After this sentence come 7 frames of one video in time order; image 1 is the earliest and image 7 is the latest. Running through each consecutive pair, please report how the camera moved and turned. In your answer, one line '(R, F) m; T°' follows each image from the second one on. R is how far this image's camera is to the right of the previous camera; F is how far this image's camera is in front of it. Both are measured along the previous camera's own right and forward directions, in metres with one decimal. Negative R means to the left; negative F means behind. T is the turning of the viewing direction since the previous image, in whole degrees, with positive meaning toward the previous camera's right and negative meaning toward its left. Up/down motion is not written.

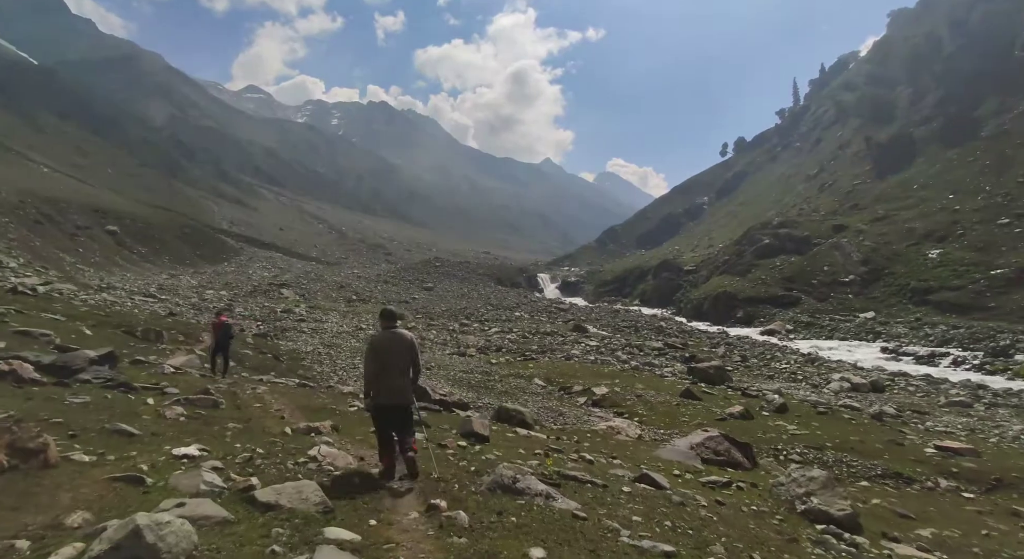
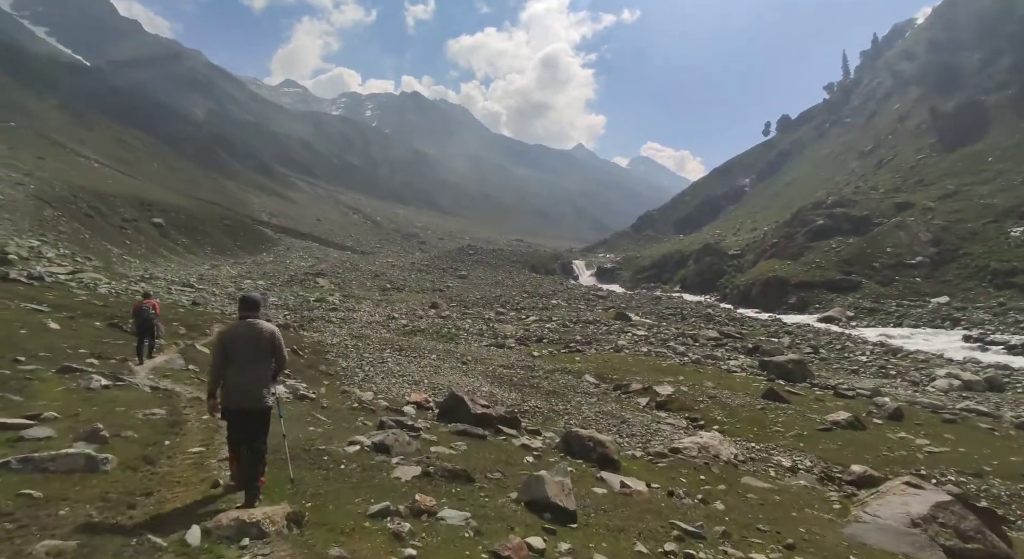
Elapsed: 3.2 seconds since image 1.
(-0.7, +4.7) m; -3°
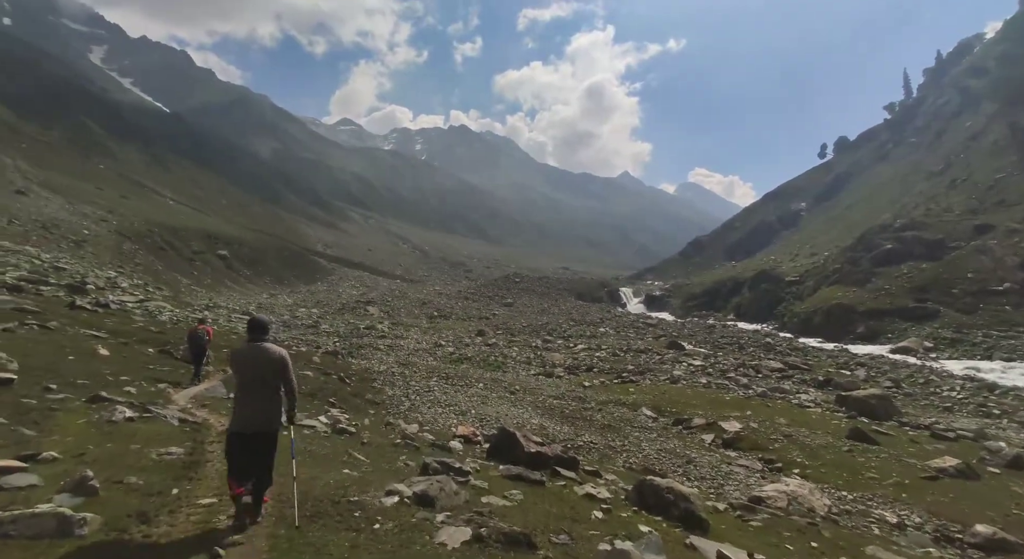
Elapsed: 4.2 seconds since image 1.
(-0.3, +1.4) m; -5°
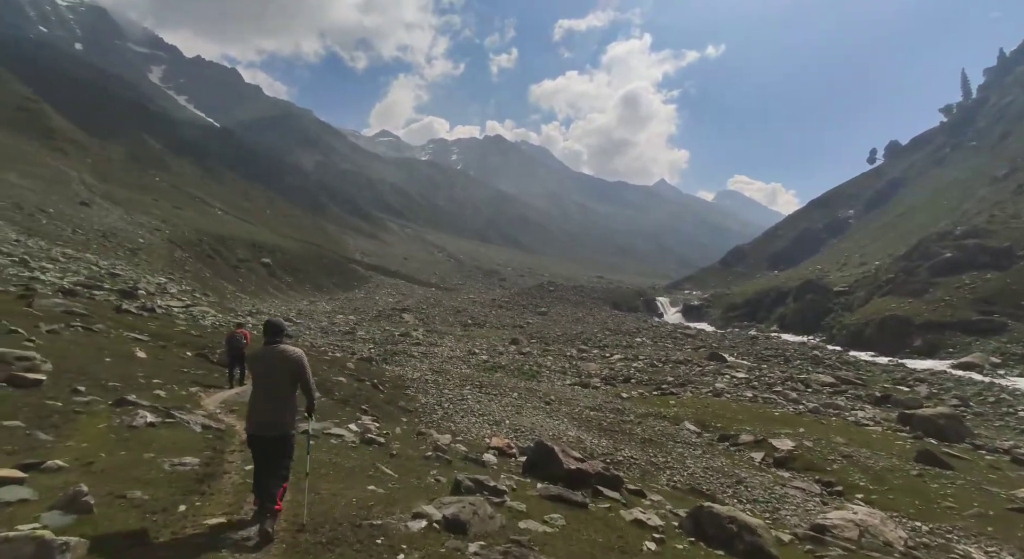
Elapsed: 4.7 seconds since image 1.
(-0.1, +0.8) m; -3°
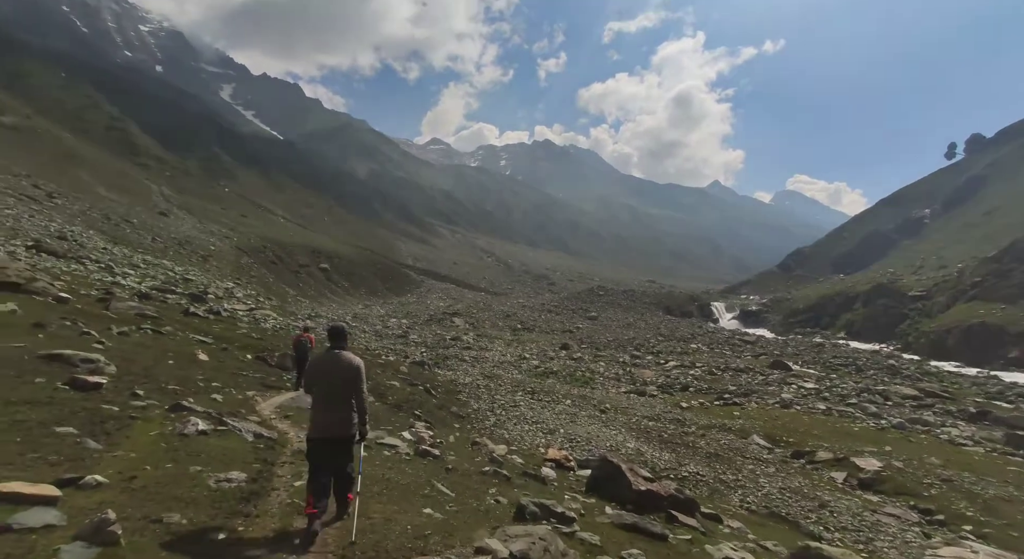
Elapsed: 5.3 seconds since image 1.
(-0.3, +0.8) m; -5°
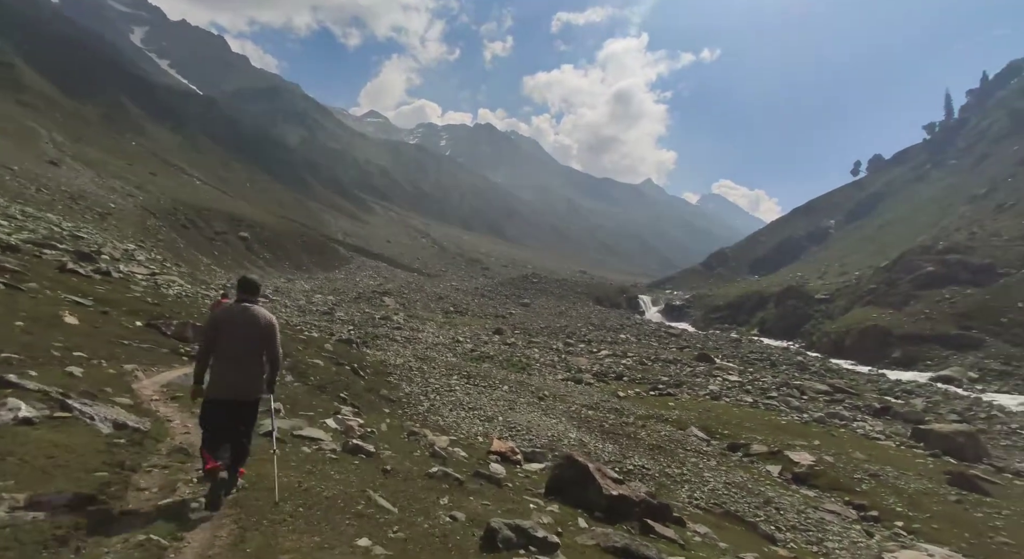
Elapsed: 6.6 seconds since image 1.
(-0.6, +1.6) m; +7°
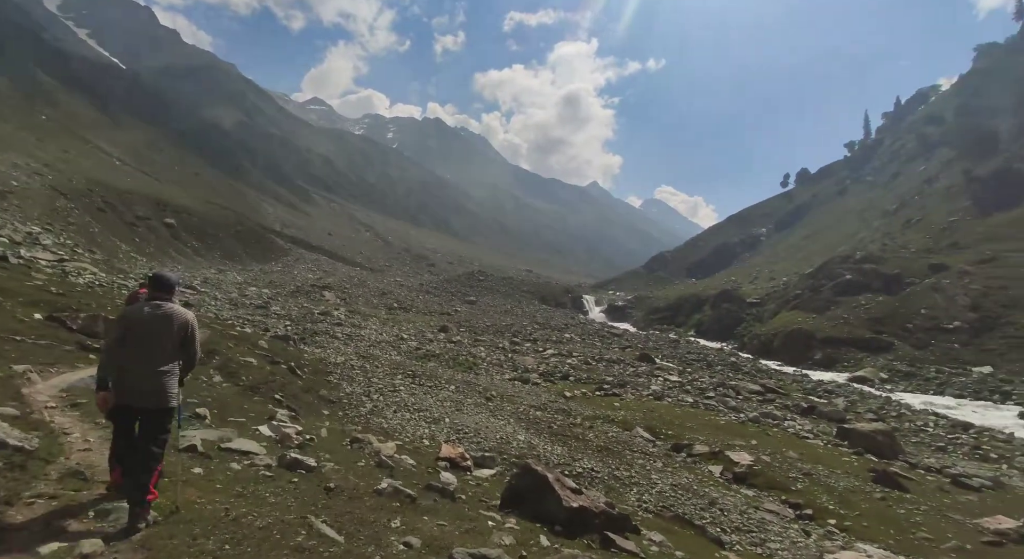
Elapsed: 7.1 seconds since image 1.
(-0.3, +0.2) m; +5°
